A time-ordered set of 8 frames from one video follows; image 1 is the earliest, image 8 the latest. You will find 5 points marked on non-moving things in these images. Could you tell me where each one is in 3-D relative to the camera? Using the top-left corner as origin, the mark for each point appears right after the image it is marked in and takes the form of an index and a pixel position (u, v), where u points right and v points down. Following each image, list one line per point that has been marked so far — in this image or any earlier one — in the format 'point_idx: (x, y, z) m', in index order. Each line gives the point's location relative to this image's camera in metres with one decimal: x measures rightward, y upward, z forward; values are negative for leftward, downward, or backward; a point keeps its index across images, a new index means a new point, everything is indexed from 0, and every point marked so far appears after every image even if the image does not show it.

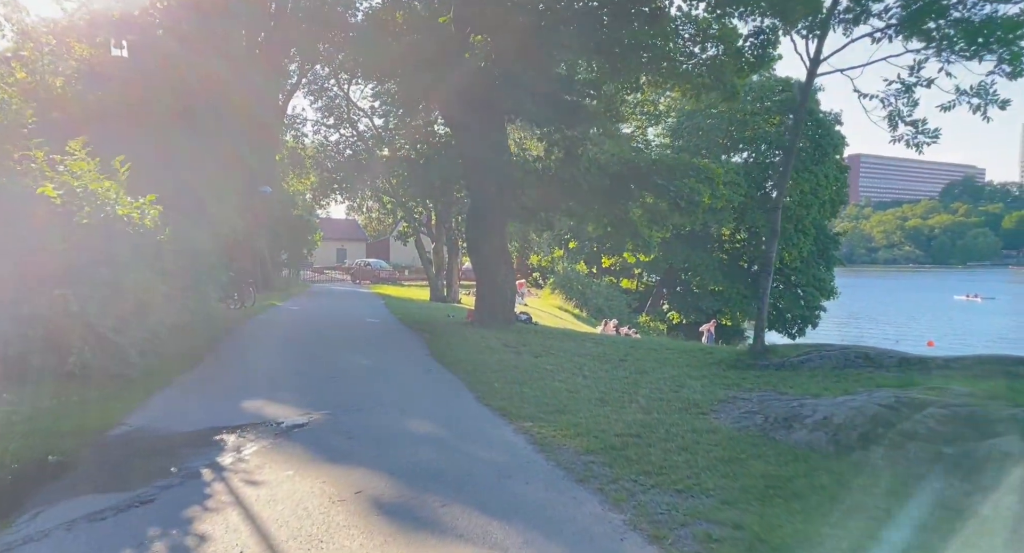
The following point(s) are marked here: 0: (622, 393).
0: (+1.3, -1.3, +8.5) m
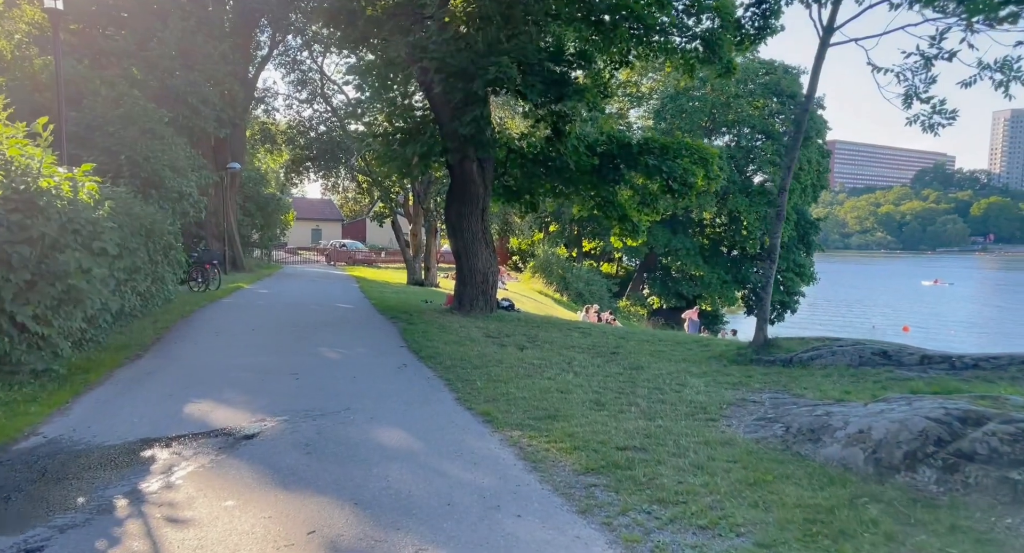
0: (+1.1, -1.2, +7.6) m
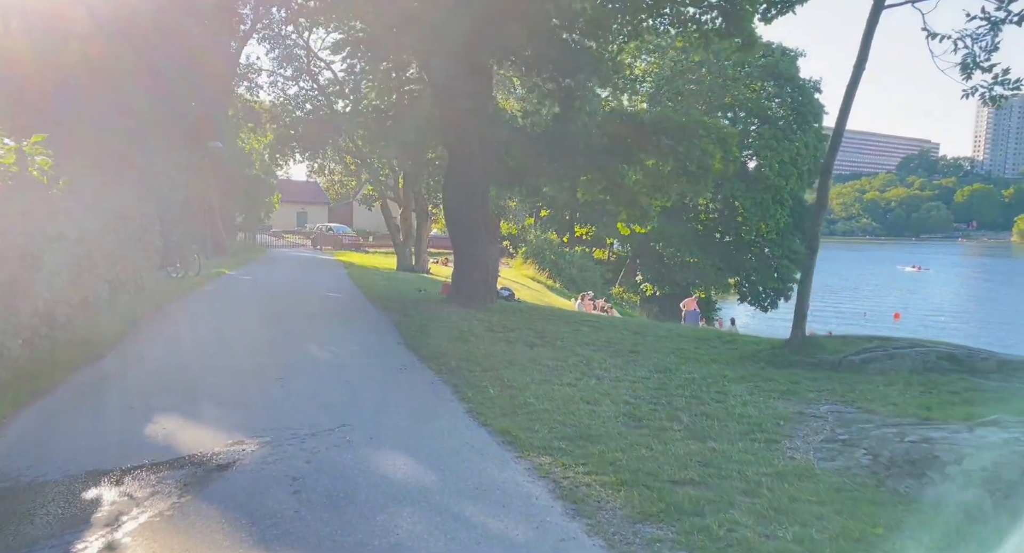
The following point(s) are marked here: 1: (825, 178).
0: (+1.3, -1.1, +6.6) m
1: (+3.7, +1.2, +9.0) m
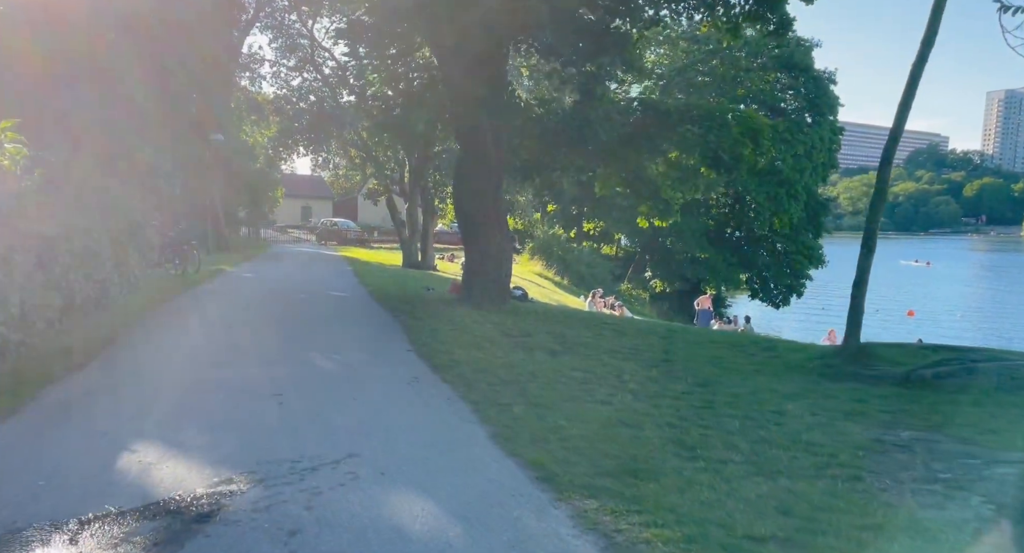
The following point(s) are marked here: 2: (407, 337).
0: (+1.5, -1.1, +5.8) m
1: (+4.0, +1.1, +8.1) m
2: (-1.3, -0.8, +9.8) m
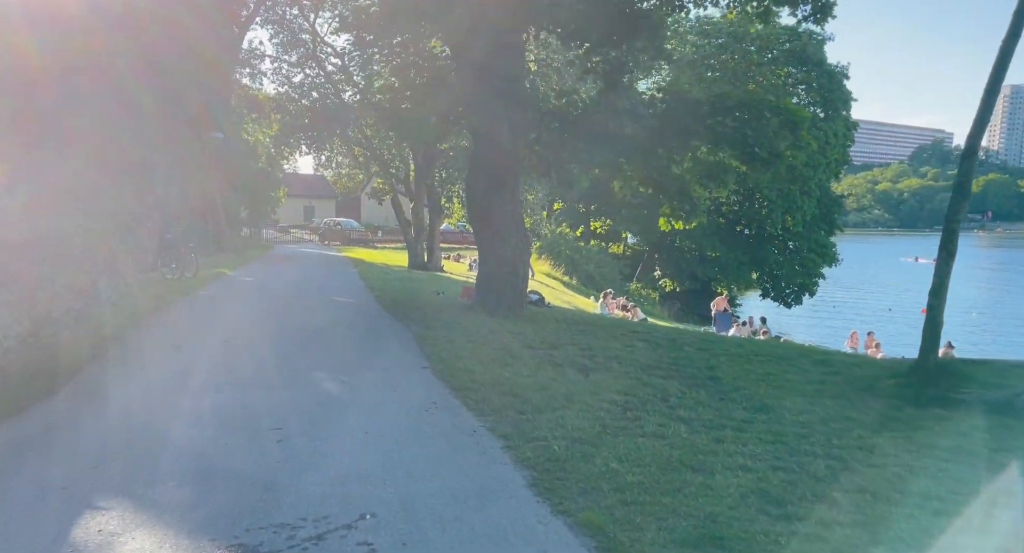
0: (+1.8, -1.2, +4.8) m
1: (+4.2, +1.1, +7.1) m
2: (-1.1, -0.9, +8.9) m
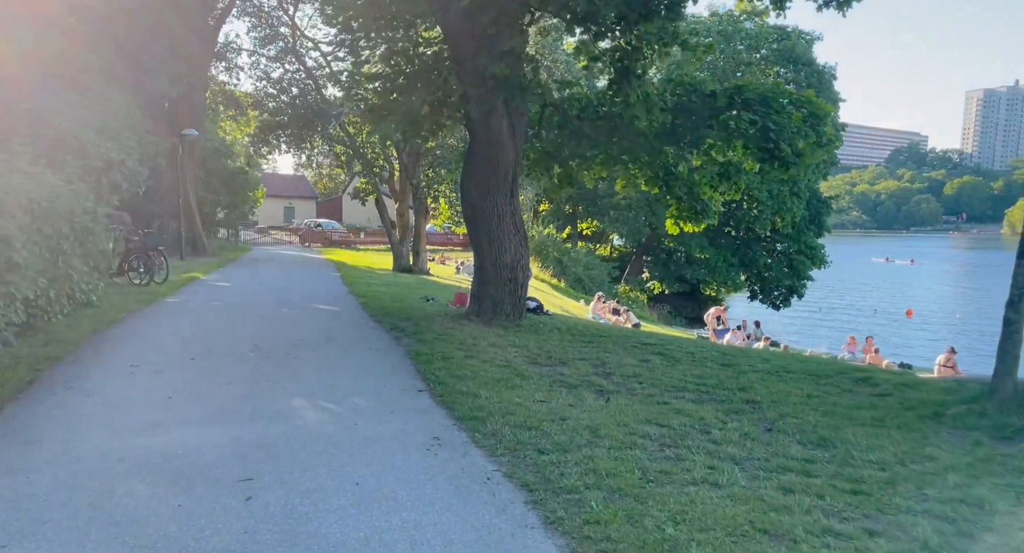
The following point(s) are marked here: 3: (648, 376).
0: (+1.9, -1.3, +3.9) m
1: (+4.3, +1.0, +6.2) m
2: (-1.0, -1.0, +7.8) m
3: (+1.4, -1.1, +8.0) m
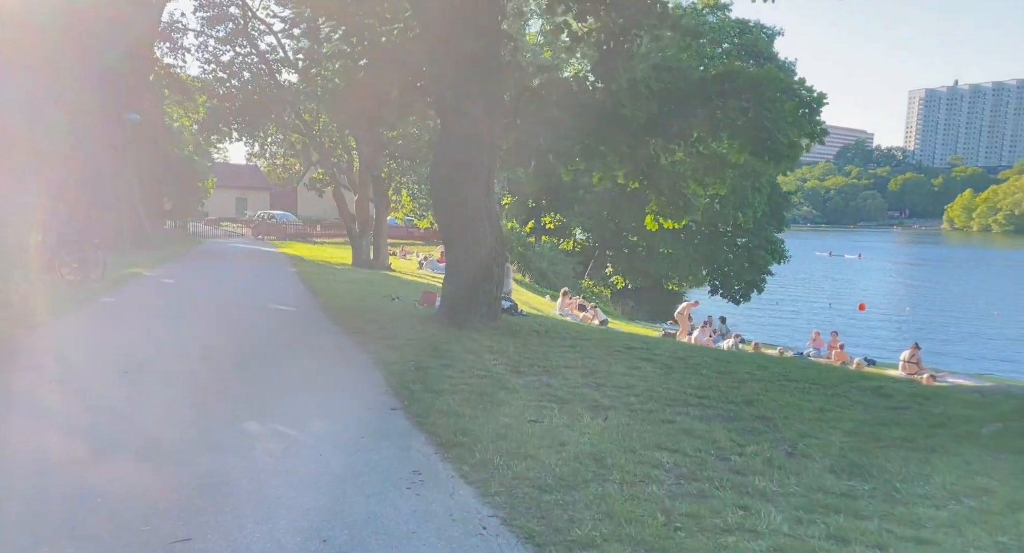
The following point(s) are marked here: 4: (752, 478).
0: (+2.0, -1.4, +3.2) m
1: (+4.3, +0.9, +5.6) m
2: (-1.2, -1.0, +7.0) m
3: (+1.3, -1.1, +7.3) m
4: (+1.5, -1.3, +4.8) m
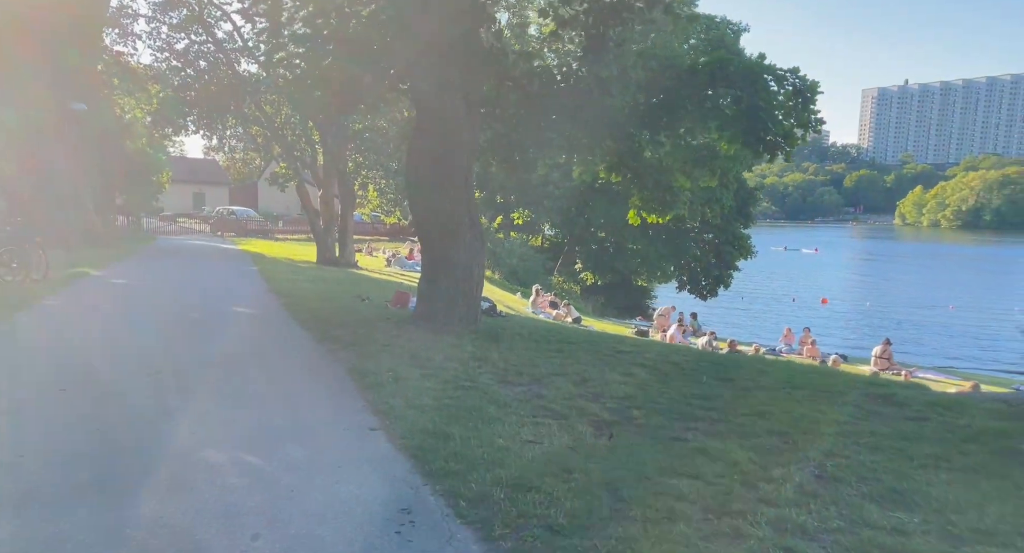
0: (+2.1, -1.4, +2.6) m
1: (+4.2, +0.9, +5.2) m
2: (-1.2, -1.0, +6.3) m
3: (+1.2, -1.1, +6.7) m
4: (+1.5, -1.3, +4.2) m
